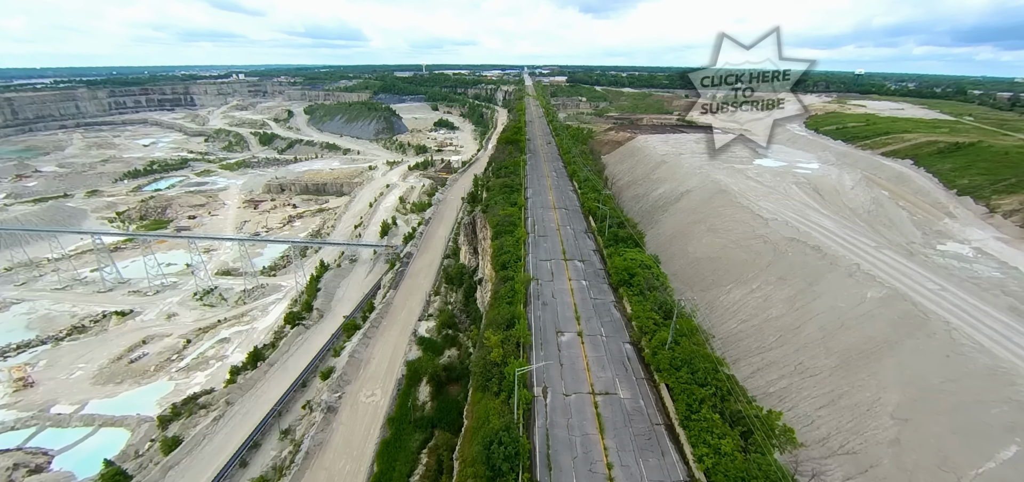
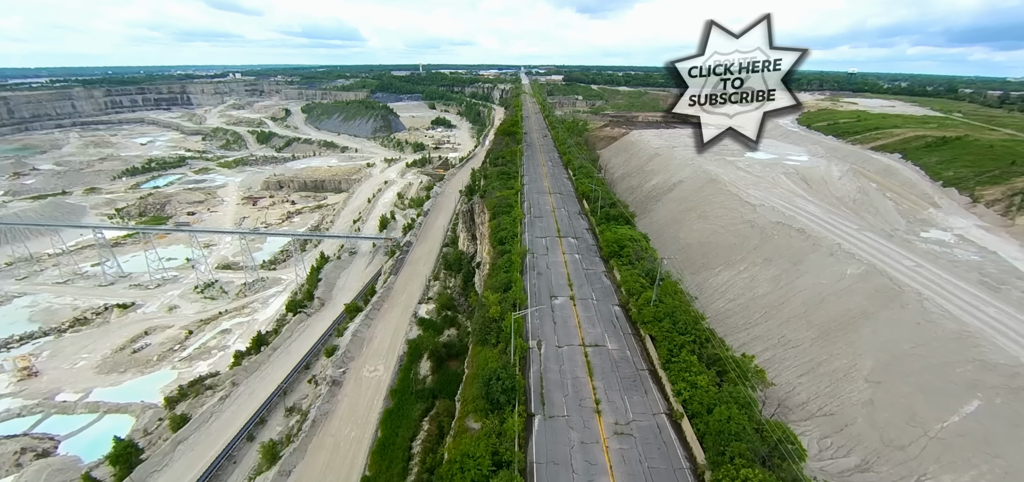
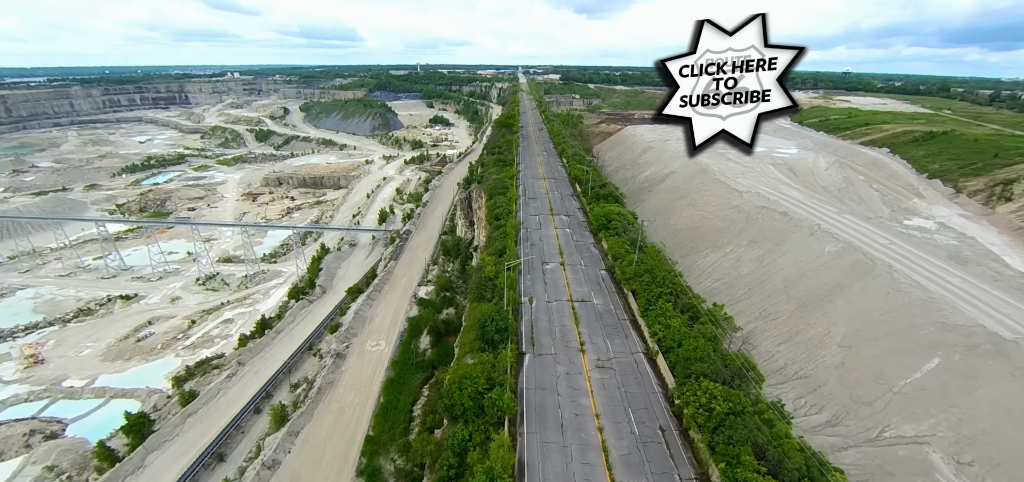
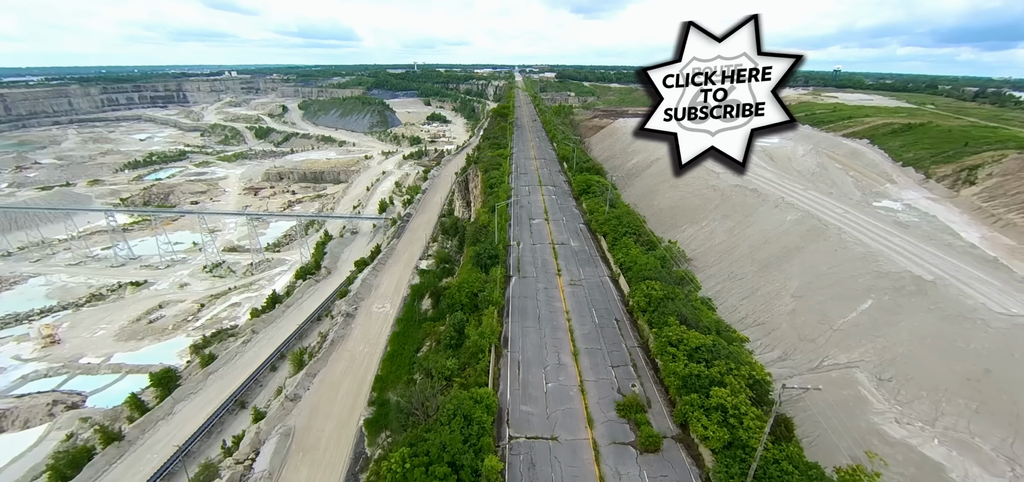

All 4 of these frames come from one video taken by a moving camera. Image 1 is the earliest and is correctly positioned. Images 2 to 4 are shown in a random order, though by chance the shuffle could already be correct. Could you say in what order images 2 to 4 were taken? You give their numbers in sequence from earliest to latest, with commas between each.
2, 3, 4
